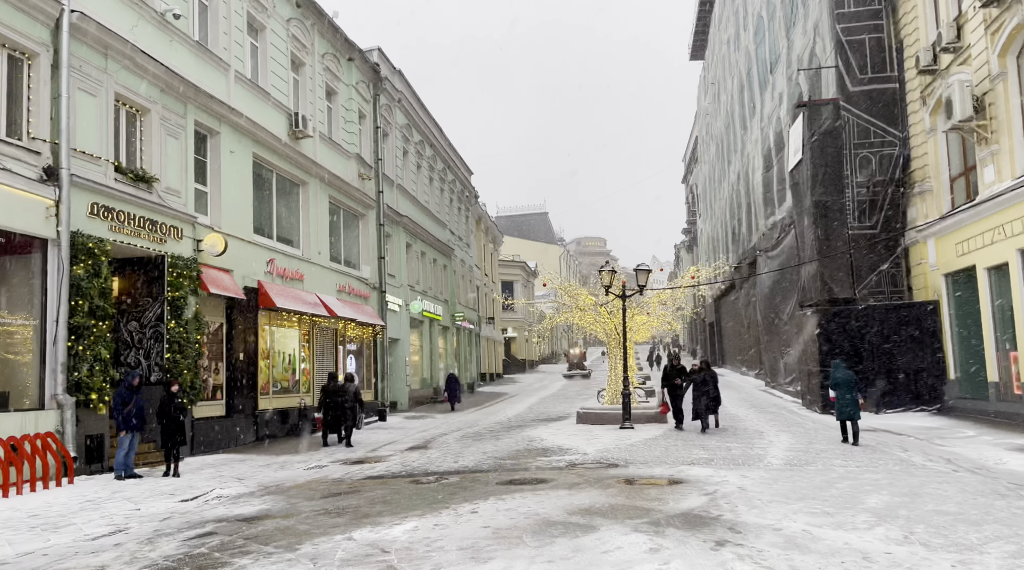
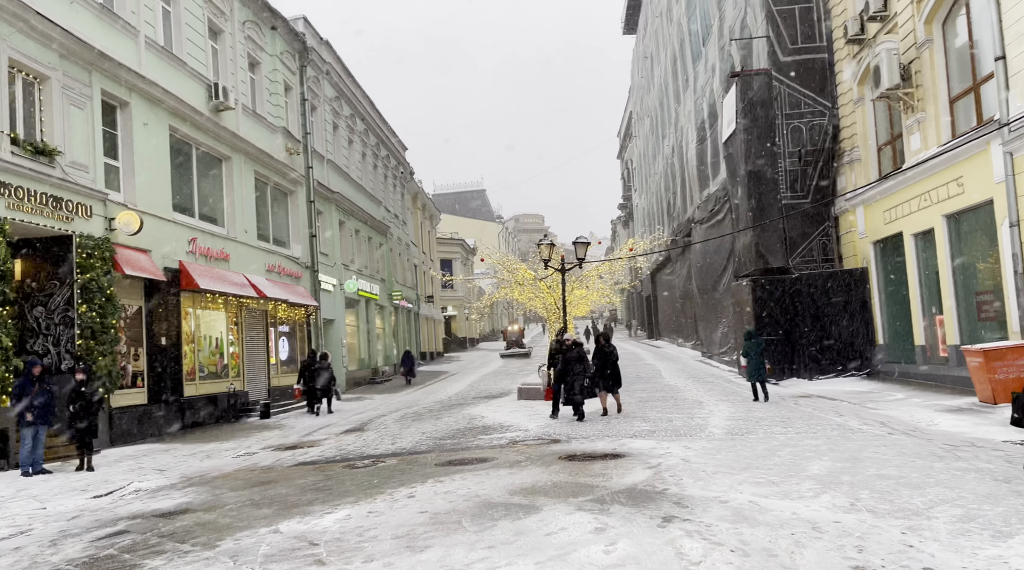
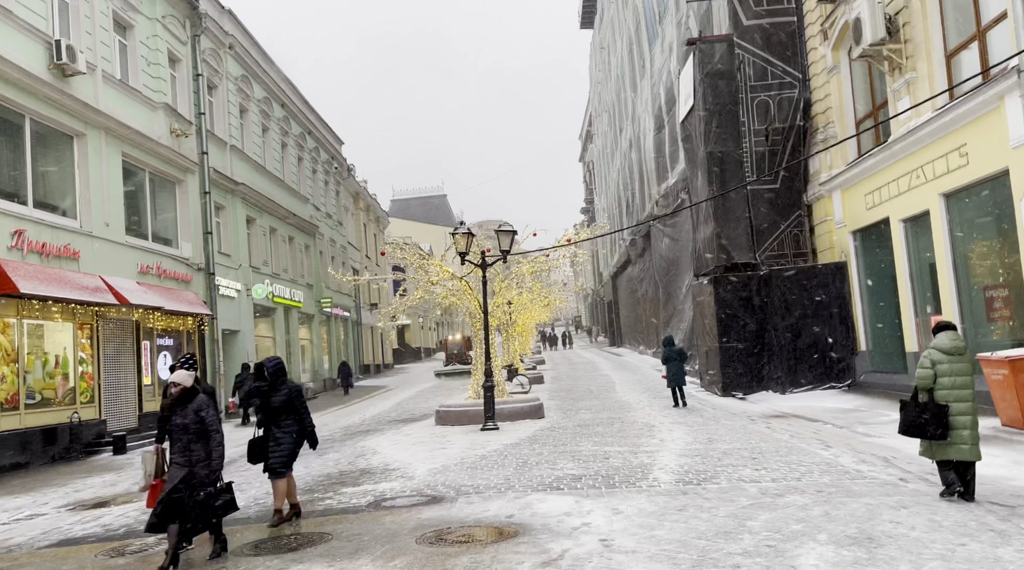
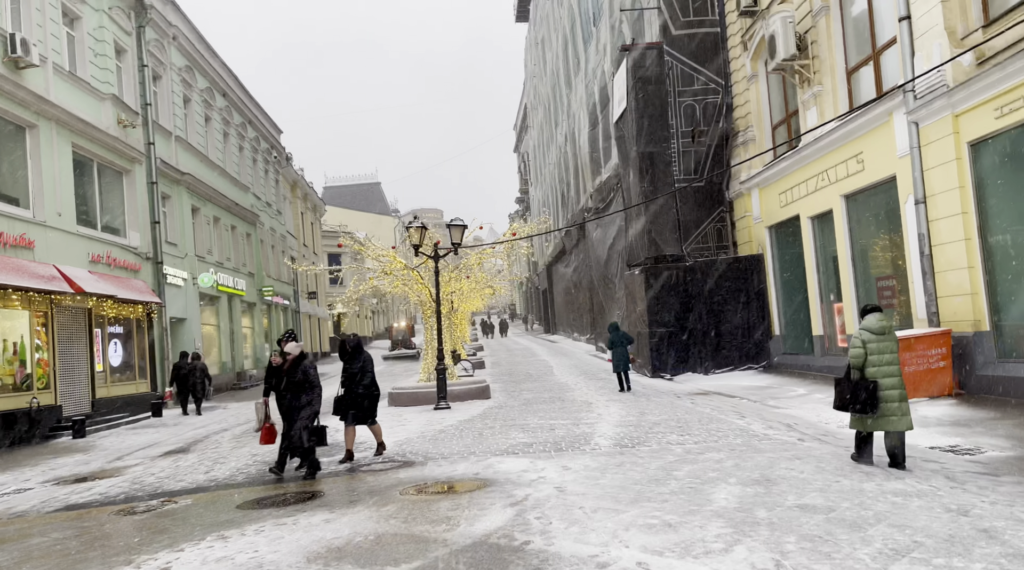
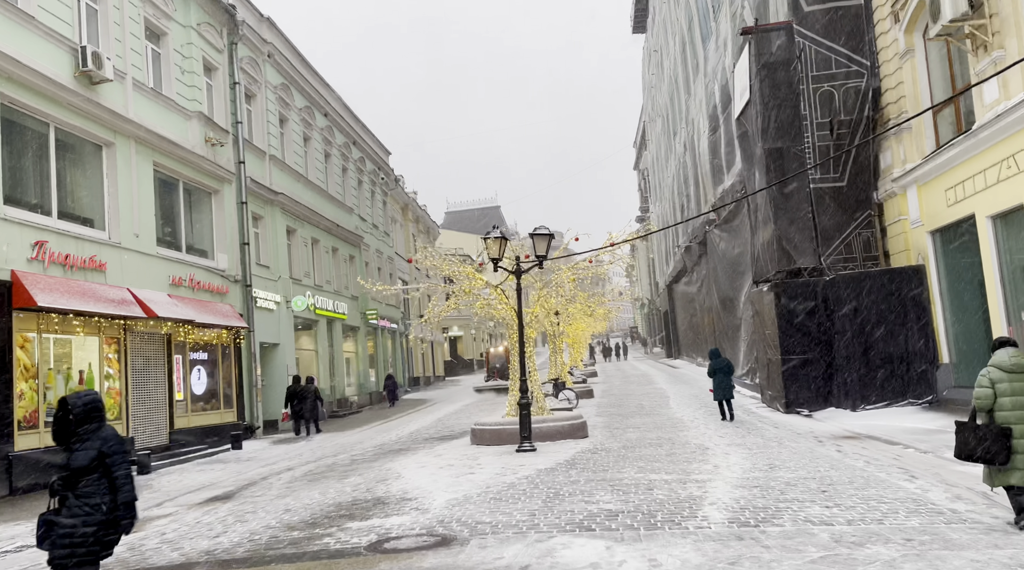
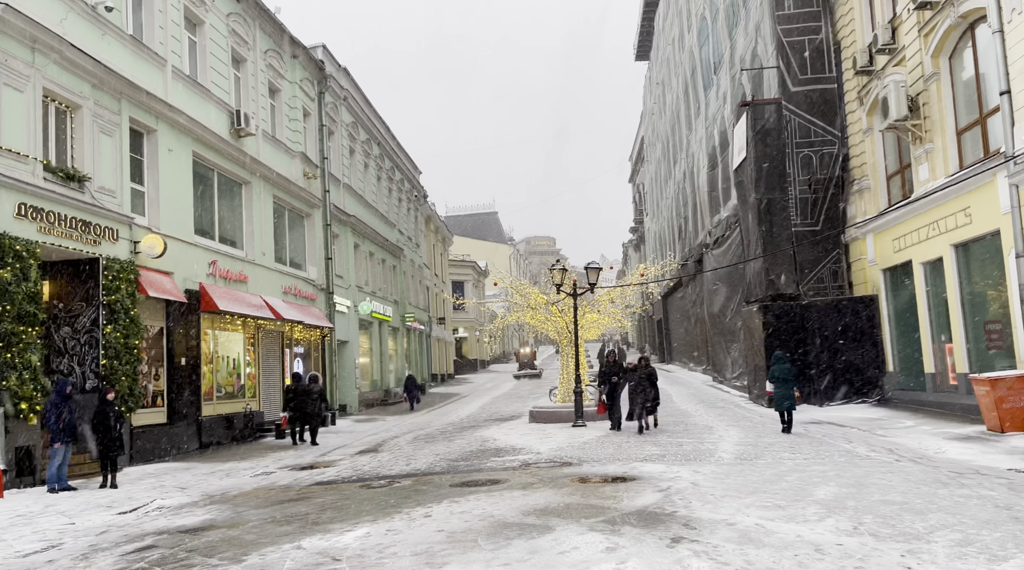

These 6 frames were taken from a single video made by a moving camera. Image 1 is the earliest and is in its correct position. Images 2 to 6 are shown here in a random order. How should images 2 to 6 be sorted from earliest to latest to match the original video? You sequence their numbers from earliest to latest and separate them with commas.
6, 2, 4, 3, 5
